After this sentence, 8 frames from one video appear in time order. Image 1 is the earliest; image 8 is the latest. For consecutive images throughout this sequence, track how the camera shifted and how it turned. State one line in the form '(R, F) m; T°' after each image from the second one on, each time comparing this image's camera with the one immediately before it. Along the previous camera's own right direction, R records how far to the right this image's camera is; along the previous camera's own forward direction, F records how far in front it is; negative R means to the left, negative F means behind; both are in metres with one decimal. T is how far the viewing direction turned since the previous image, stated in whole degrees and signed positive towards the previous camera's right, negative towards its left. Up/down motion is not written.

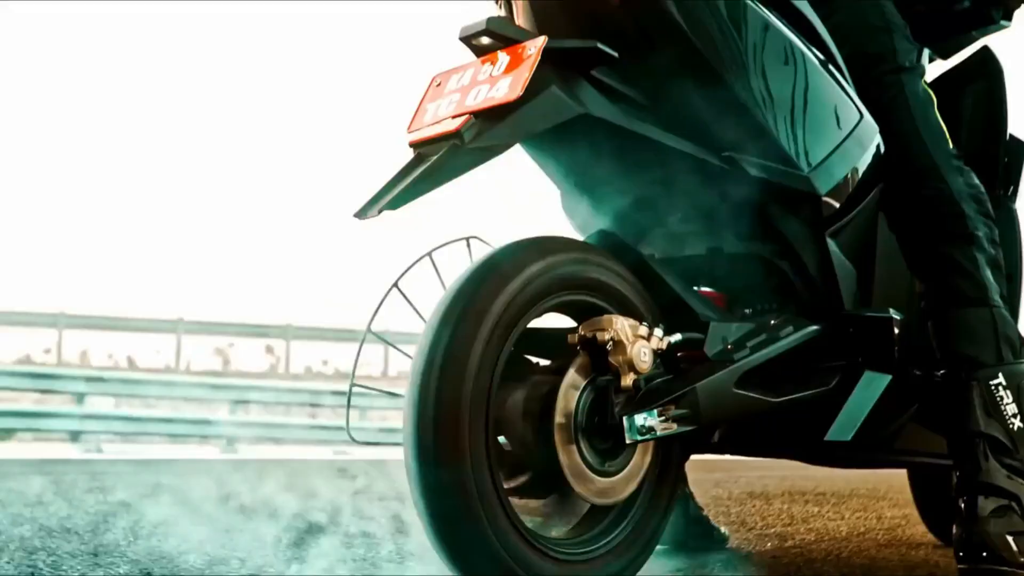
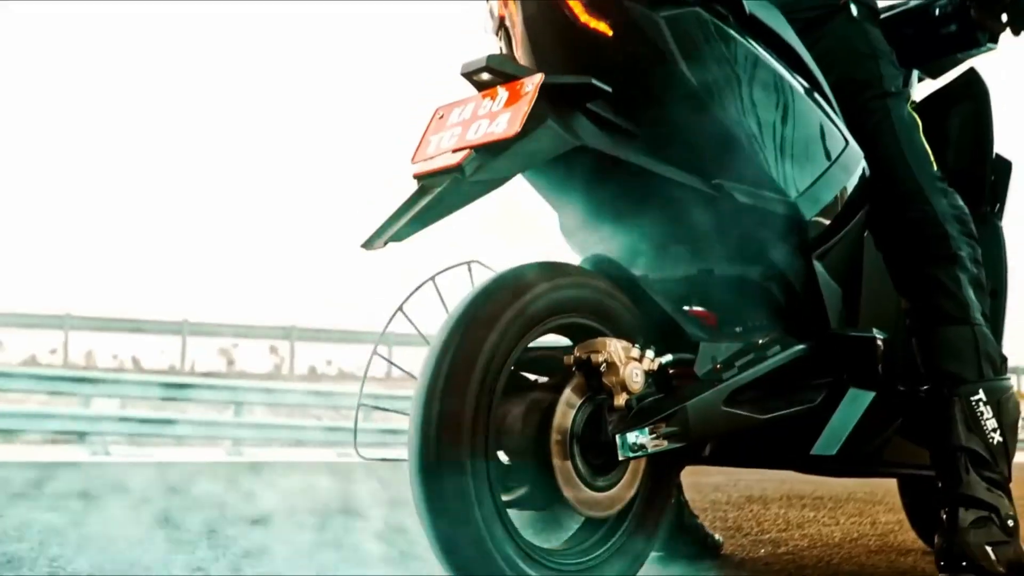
(0.0, -0.1) m; 0°
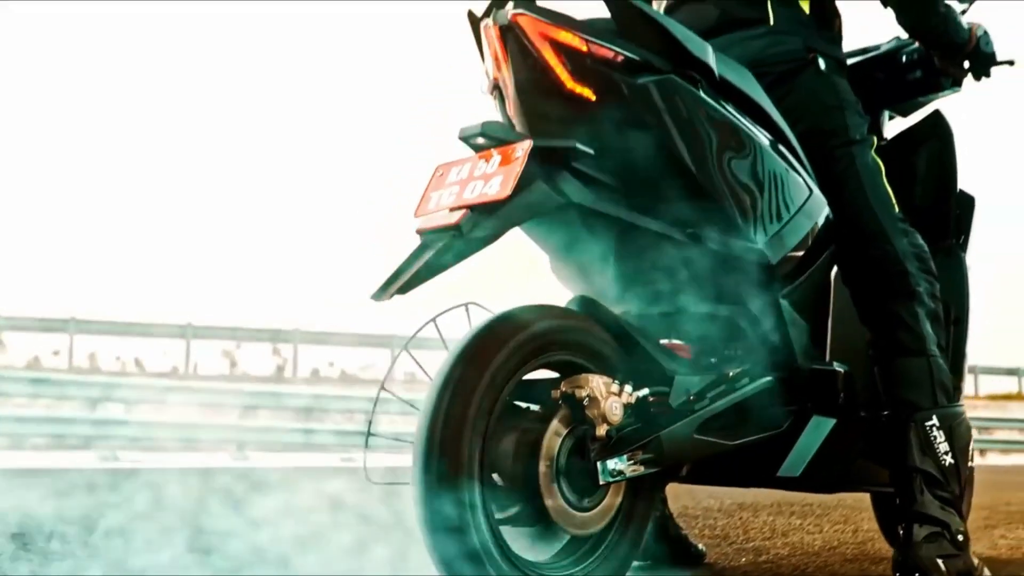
(0.0, -0.2) m; 0°
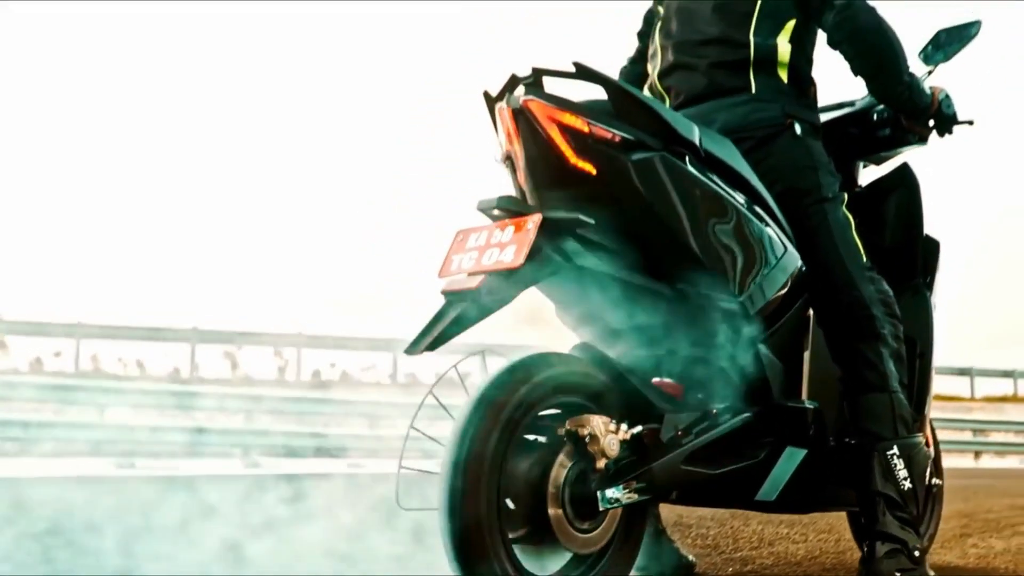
(0.0, -0.2) m; 0°
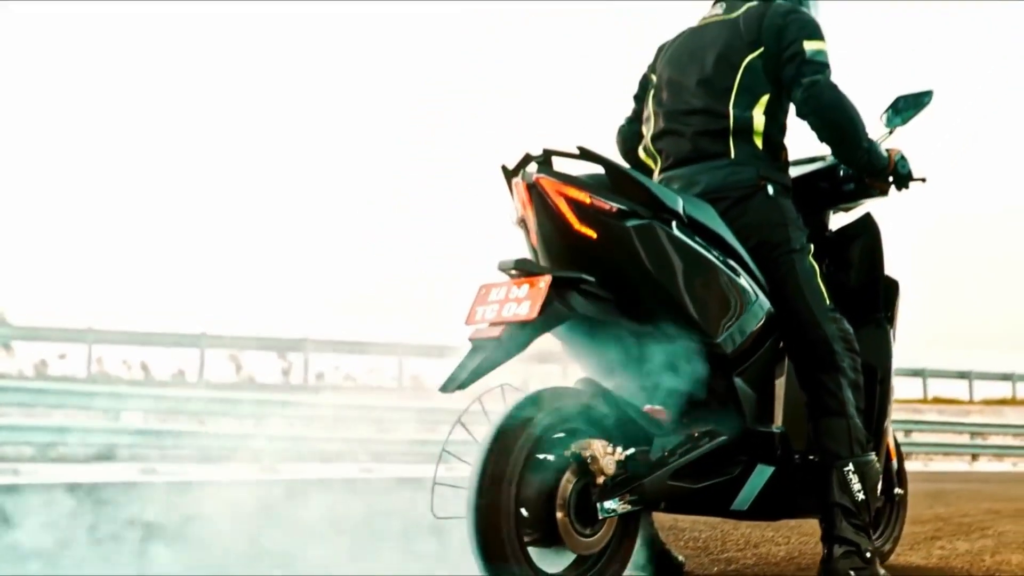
(0.0, -0.4) m; 0°
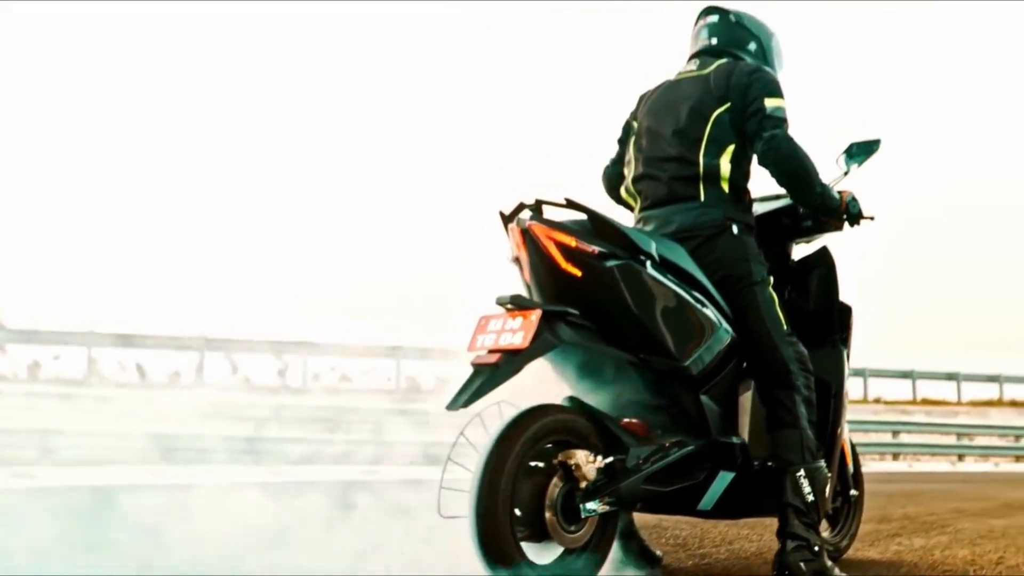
(0.0, -0.3) m; 0°
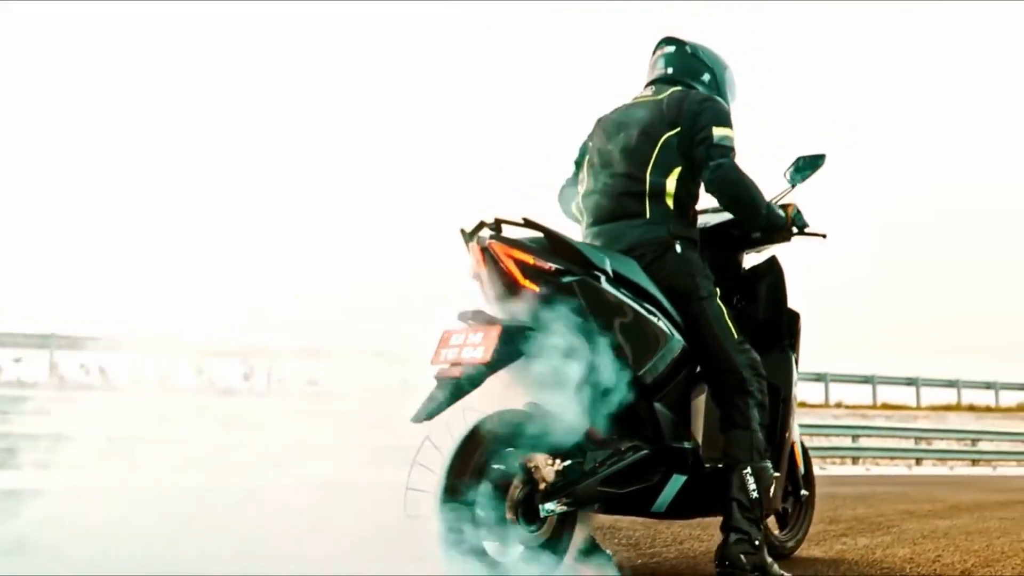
(-0.4, -0.8) m; +1°
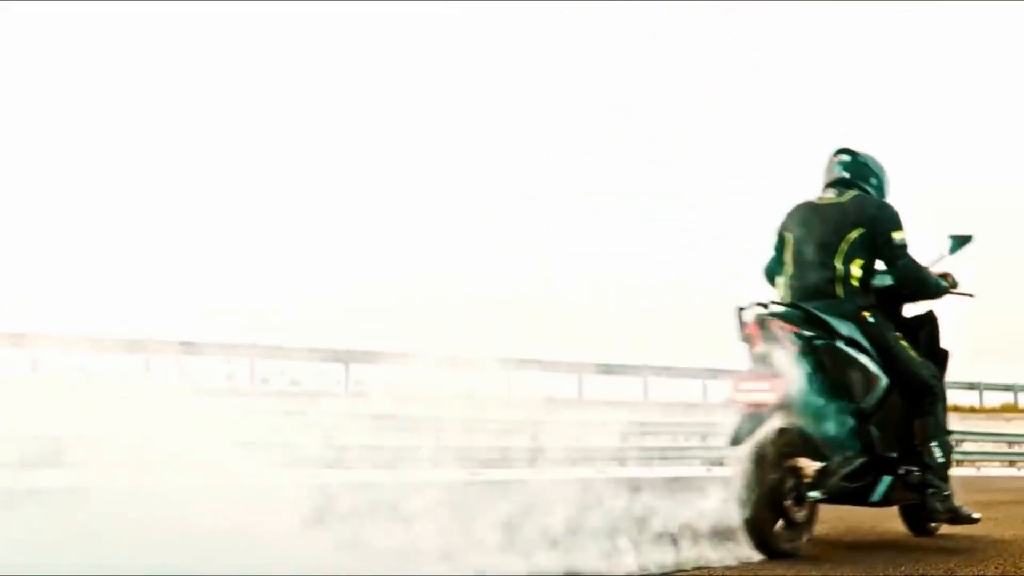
(-0.3, 0.0) m; 0°
